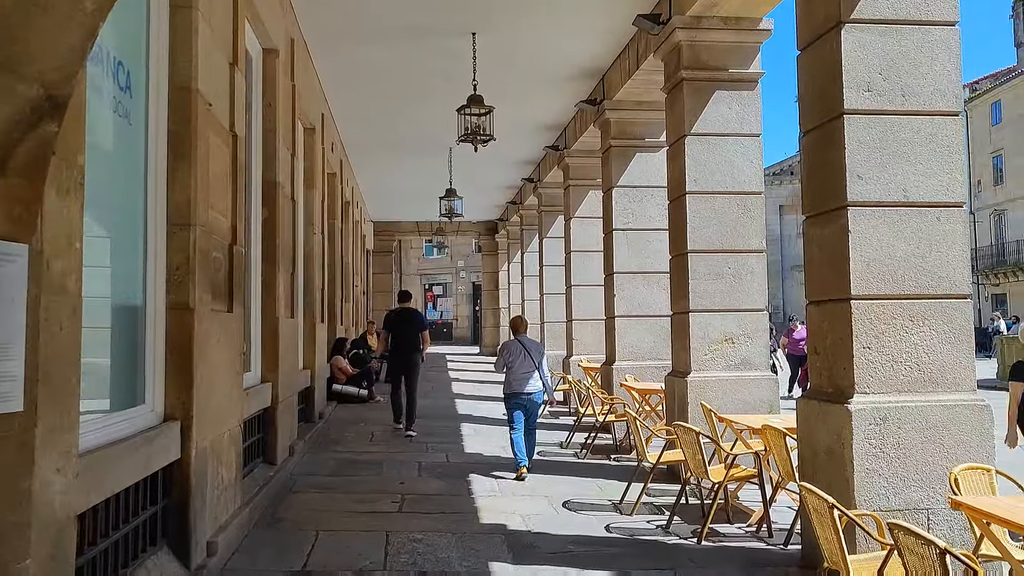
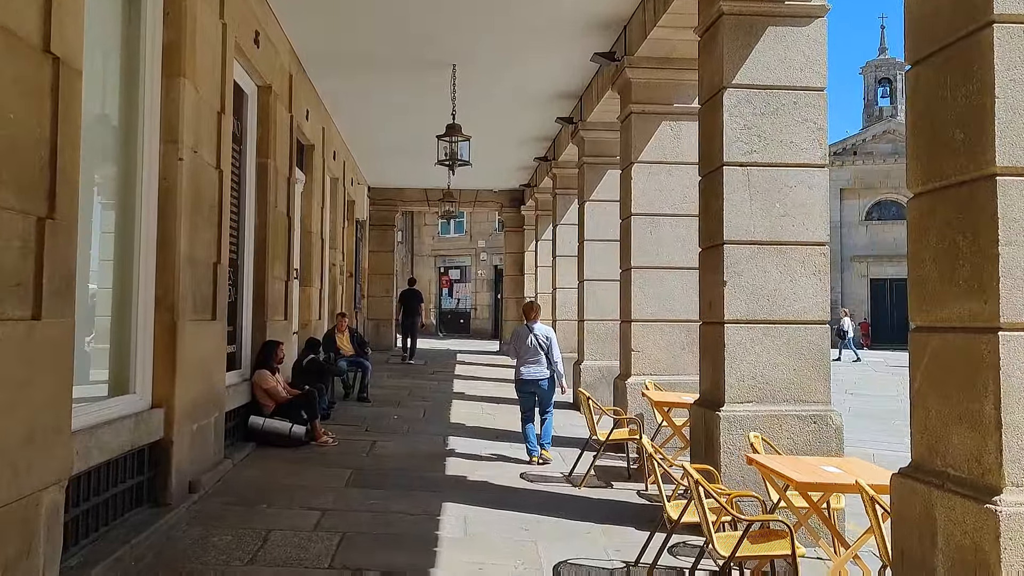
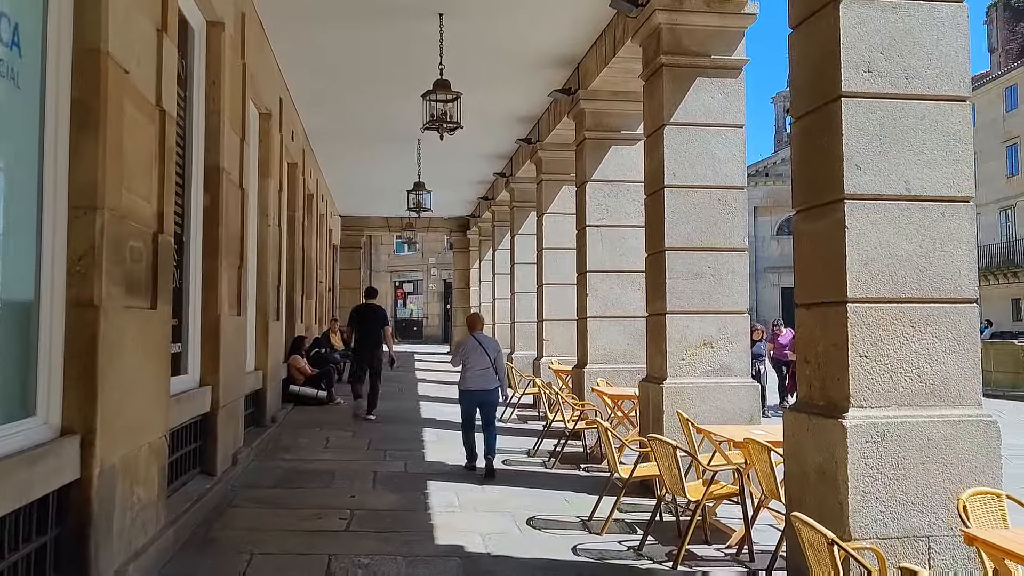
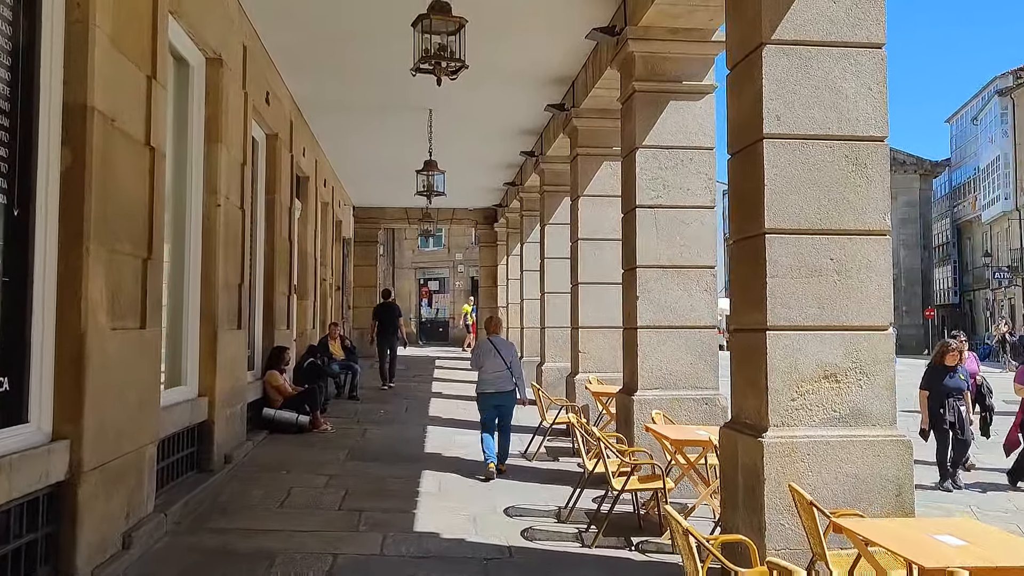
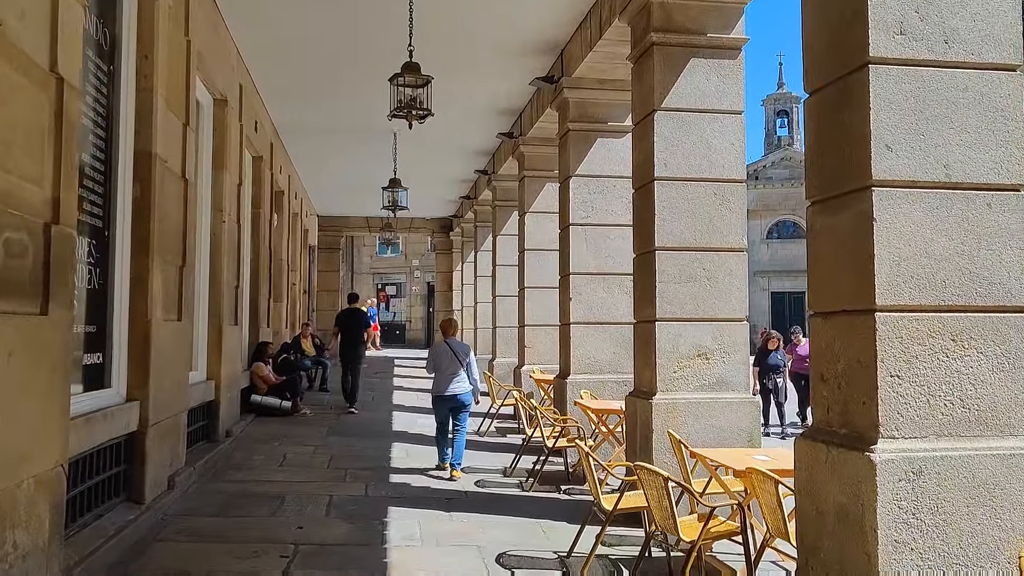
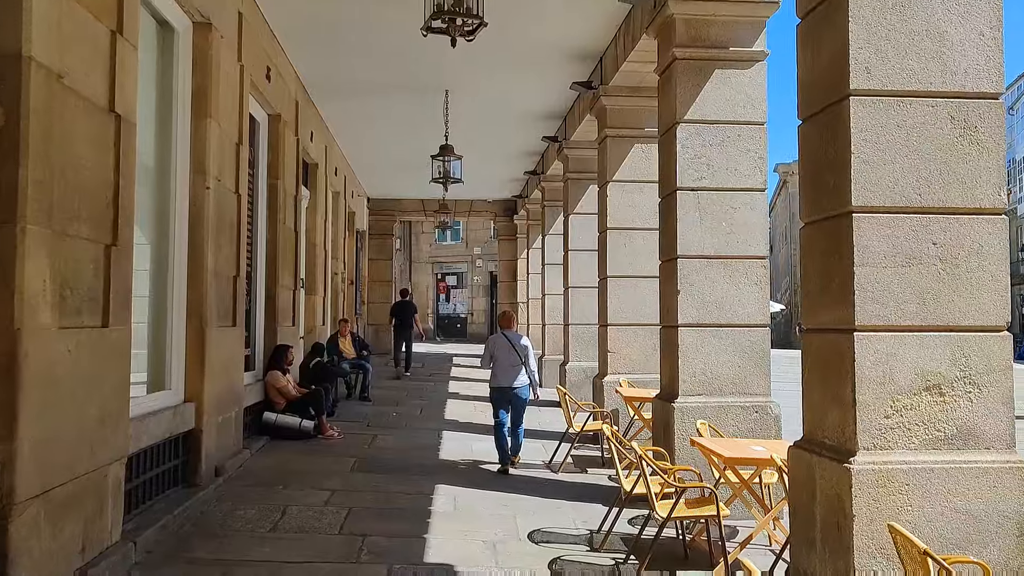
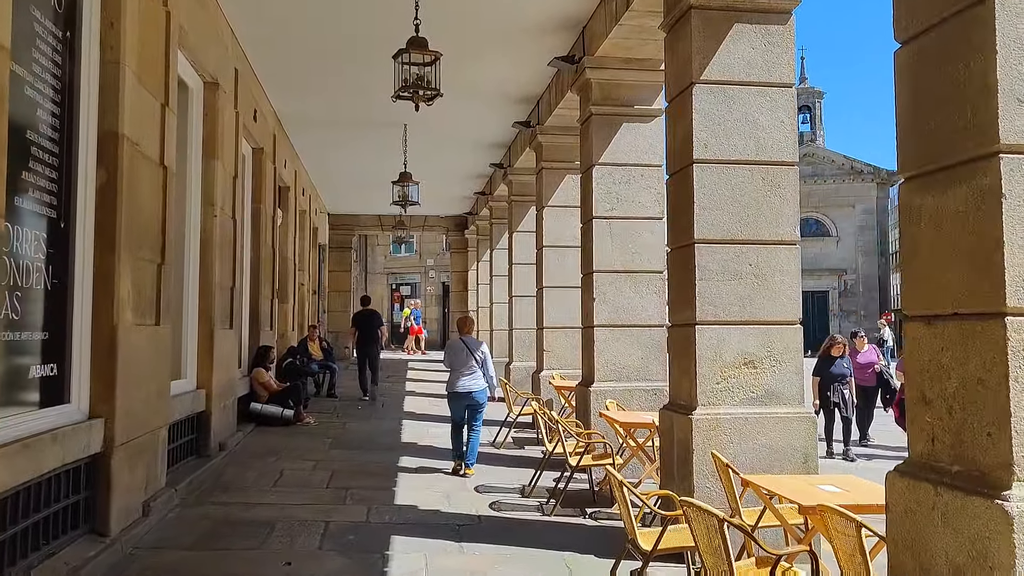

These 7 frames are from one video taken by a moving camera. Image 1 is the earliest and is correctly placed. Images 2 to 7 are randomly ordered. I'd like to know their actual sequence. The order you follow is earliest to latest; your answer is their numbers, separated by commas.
3, 5, 7, 4, 6, 2
